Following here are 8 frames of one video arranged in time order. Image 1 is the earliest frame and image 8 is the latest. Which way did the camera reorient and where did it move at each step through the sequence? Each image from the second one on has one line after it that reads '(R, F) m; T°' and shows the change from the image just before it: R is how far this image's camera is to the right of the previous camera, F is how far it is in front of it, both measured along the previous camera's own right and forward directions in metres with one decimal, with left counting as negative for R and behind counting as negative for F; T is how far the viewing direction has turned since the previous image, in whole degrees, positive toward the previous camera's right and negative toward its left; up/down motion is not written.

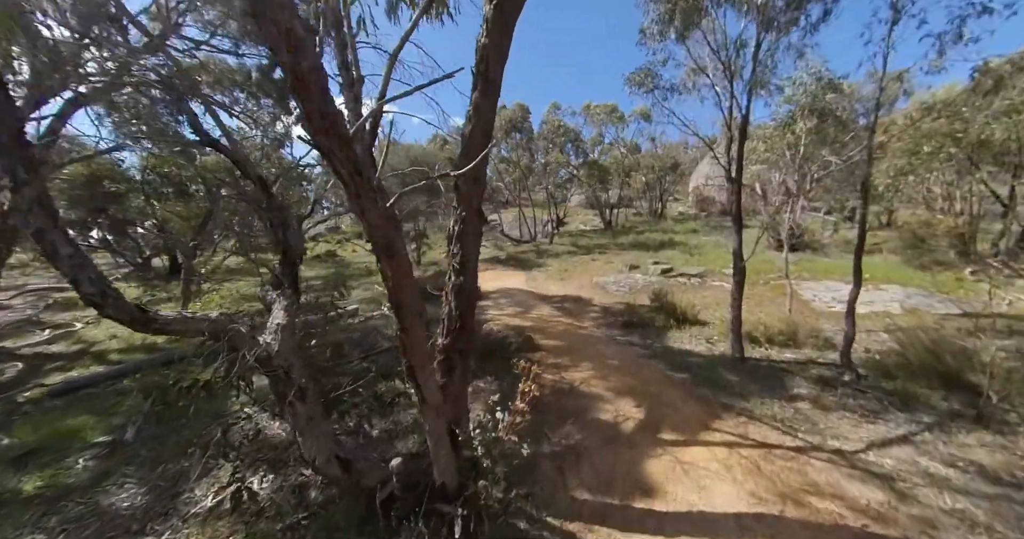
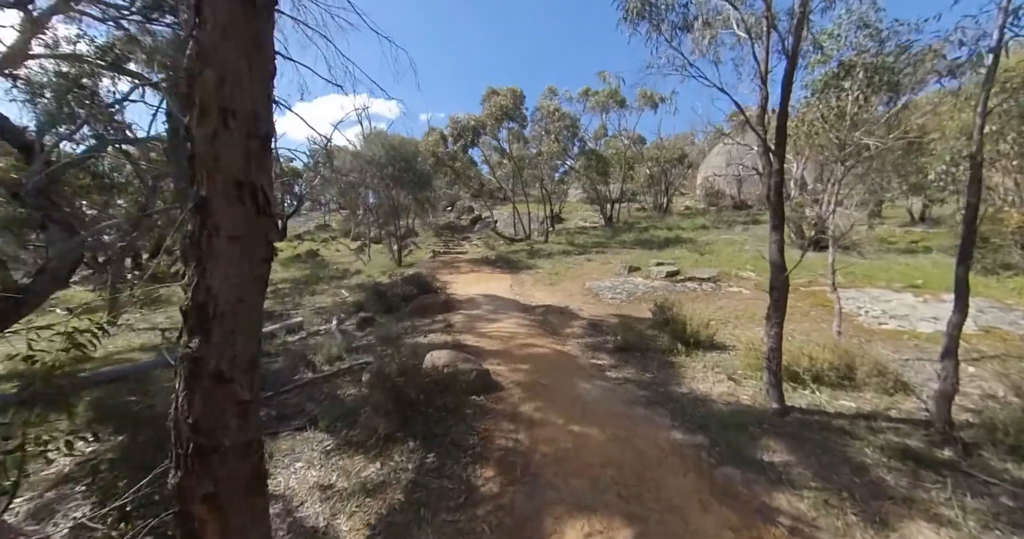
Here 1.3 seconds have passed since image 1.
(+0.6, +1.6) m; -1°
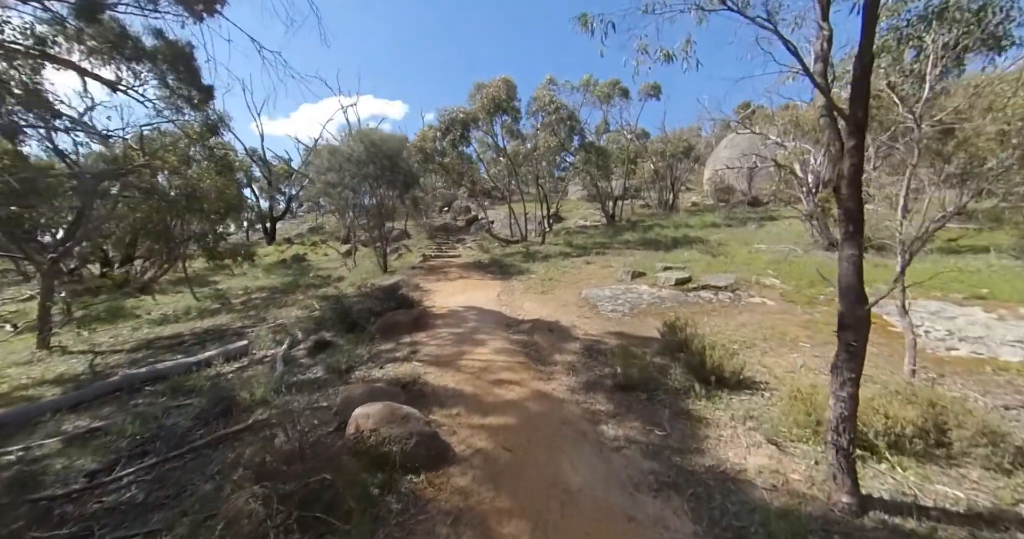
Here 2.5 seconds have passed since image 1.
(+0.4, +1.2) m; -1°
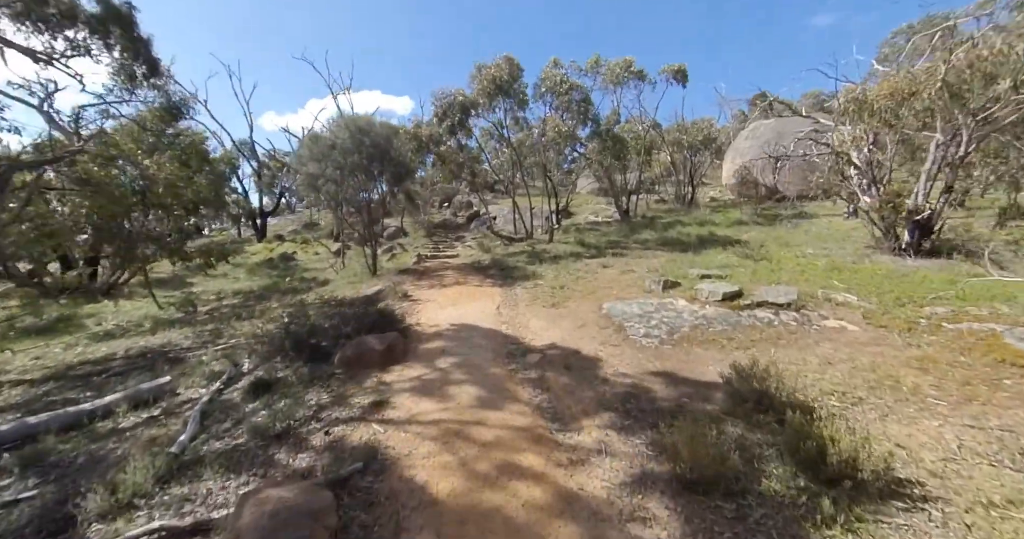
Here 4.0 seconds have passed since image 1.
(0.0, +1.7) m; -1°
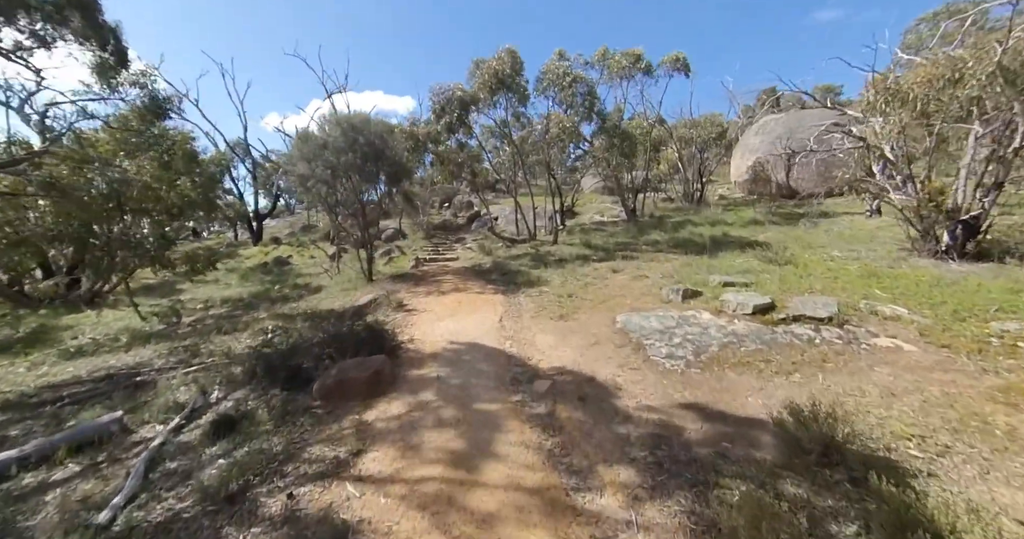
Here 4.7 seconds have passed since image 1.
(0.0, +0.7) m; 0°
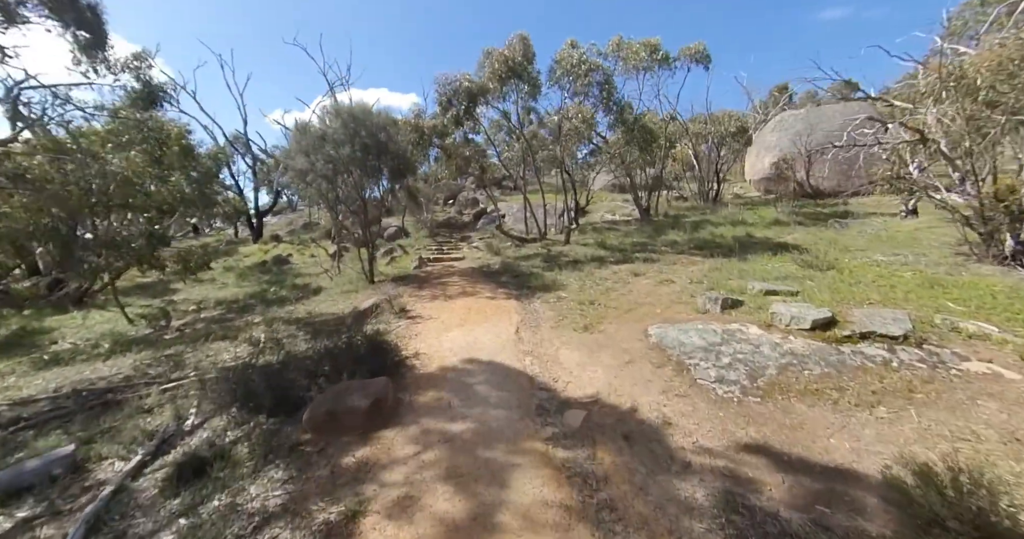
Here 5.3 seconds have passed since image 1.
(-0.3, +0.8) m; 0°
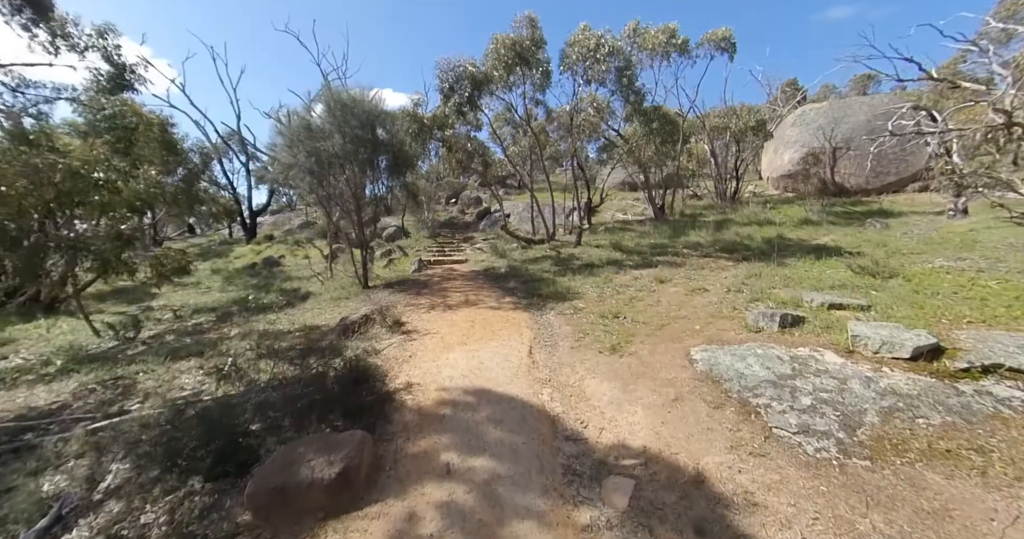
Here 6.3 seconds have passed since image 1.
(-0.1, +1.1) m; 0°
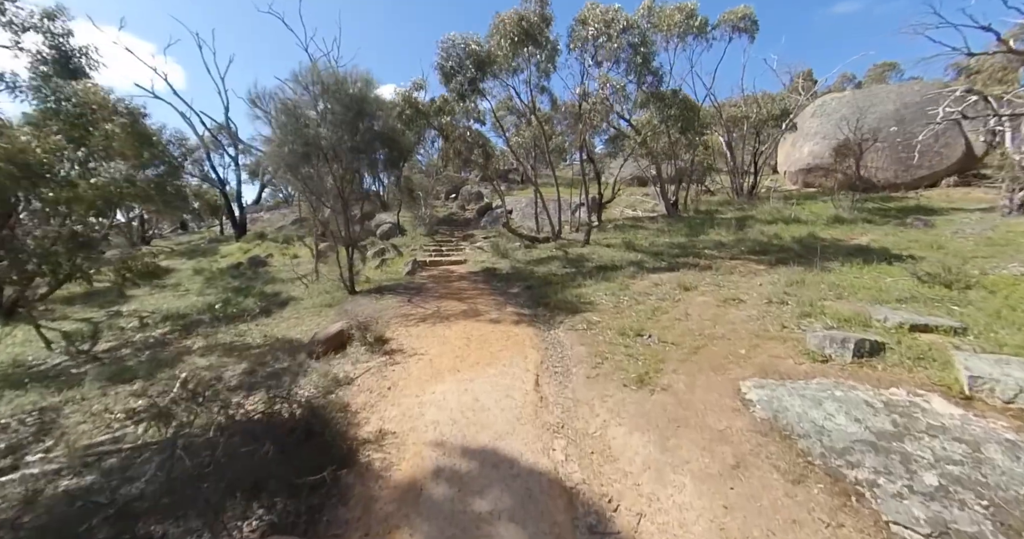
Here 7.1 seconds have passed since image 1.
(0.0, +1.1) m; 0°
